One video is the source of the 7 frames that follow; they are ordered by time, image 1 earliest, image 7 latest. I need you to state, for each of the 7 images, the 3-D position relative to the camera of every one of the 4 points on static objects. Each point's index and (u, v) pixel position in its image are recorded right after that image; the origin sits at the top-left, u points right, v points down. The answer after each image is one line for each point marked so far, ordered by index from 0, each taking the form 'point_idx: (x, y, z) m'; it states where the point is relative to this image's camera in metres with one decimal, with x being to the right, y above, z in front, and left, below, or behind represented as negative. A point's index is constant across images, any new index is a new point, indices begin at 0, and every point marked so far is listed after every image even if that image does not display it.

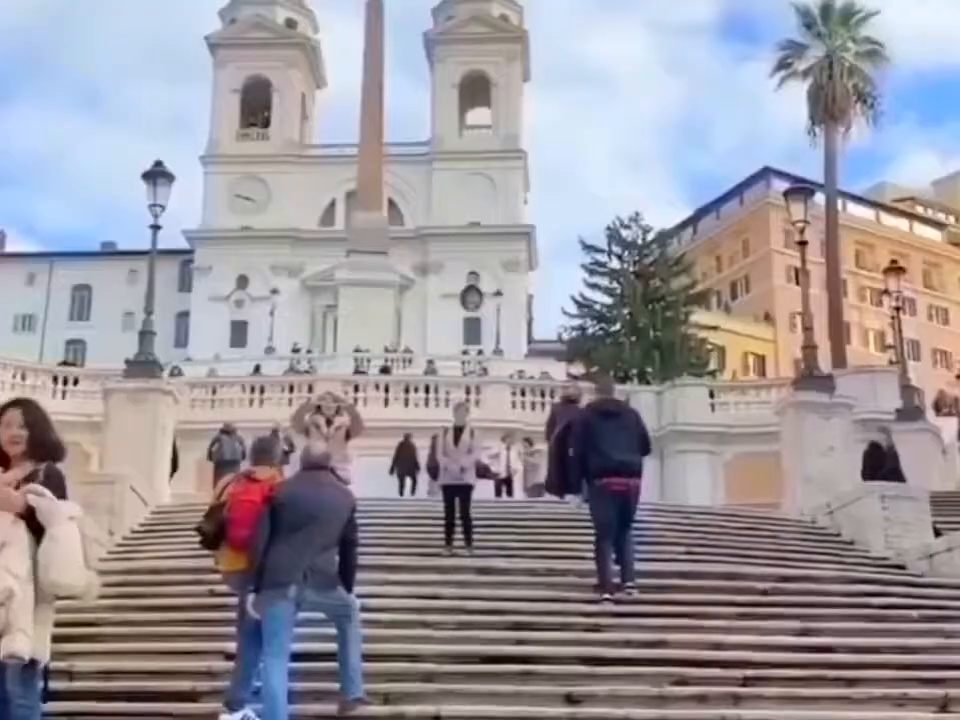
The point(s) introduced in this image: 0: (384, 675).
0: (-0.5, -1.8, +8.5) m
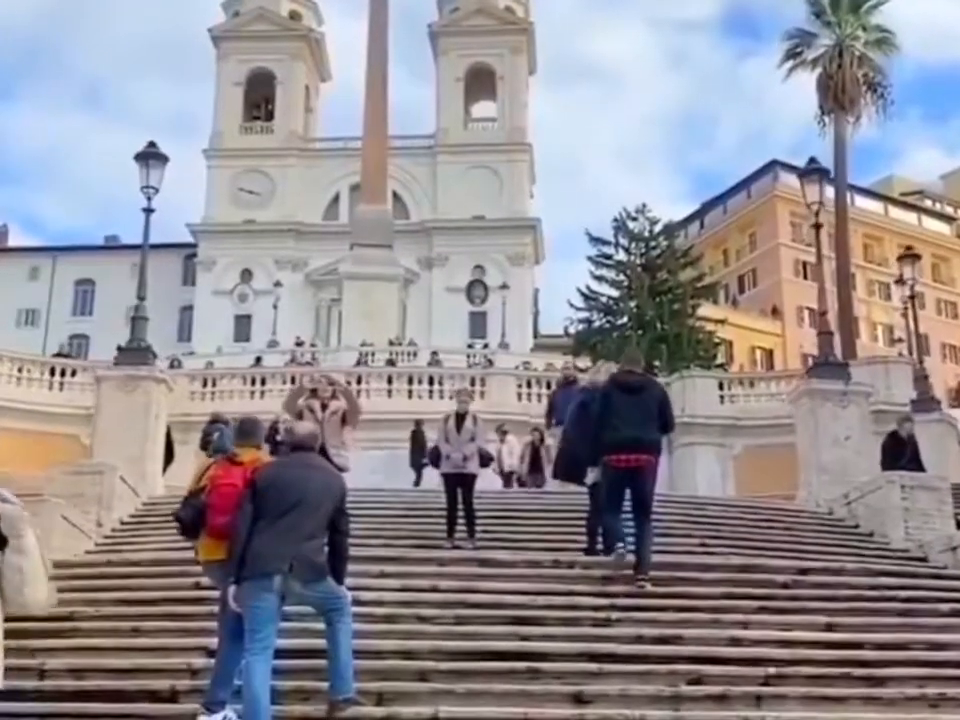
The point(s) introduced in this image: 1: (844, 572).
0: (-0.5, -1.6, +7.9) m
1: (+2.7, -1.5, +11.2) m
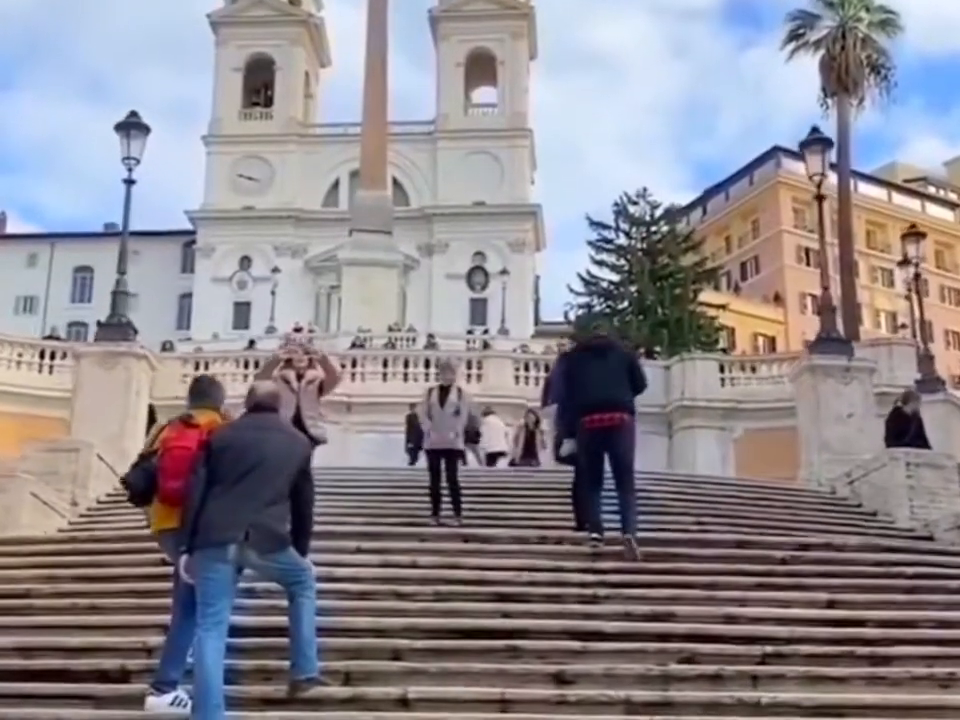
0: (-0.6, -1.4, +7.4) m
1: (+2.6, -1.3, +10.7) m
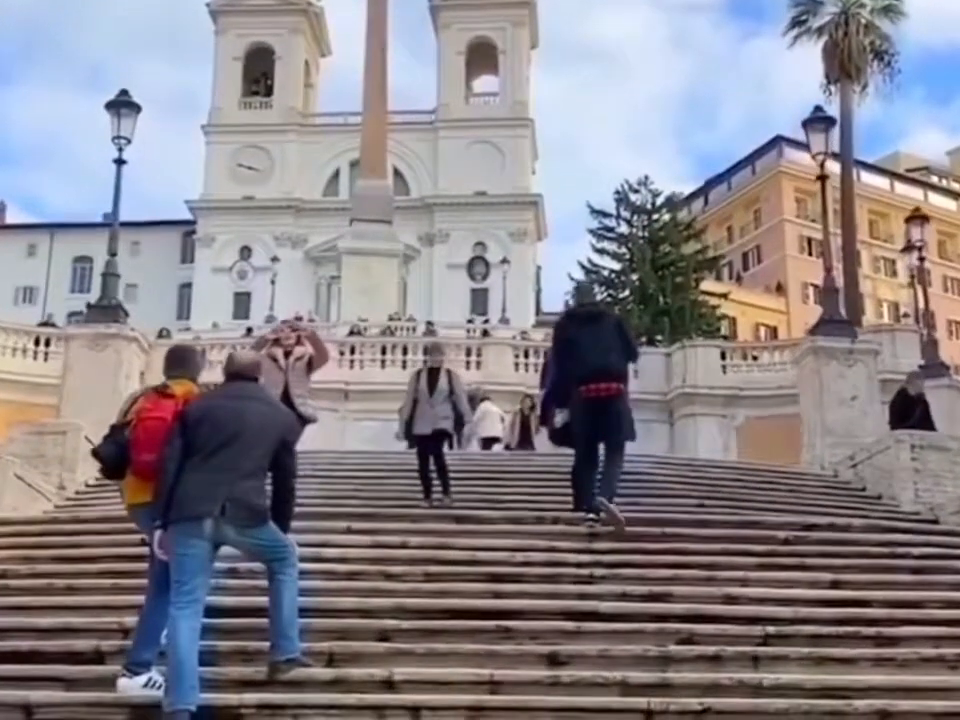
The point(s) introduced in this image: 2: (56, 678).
0: (-0.7, -1.3, +7.1) m
1: (+2.5, -1.1, +10.4) m
2: (-1.8, -1.3, +6.5) m
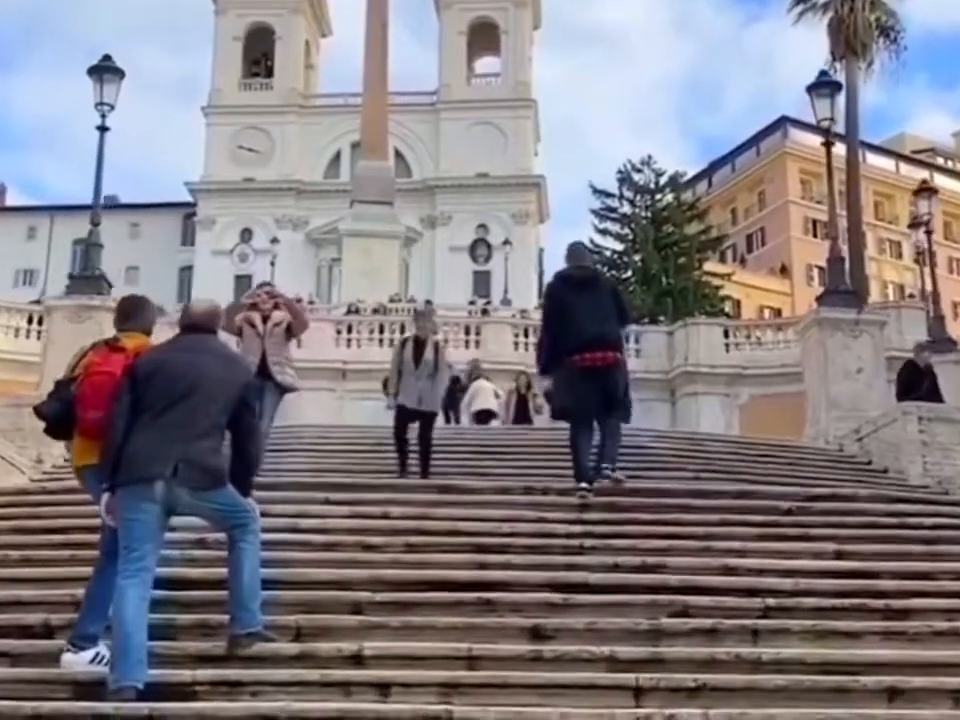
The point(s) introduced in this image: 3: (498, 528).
0: (-0.8, -1.1, +6.6) m
1: (+2.4, -0.9, +9.9) m
2: (-1.9, -1.1, +6.0) m
3: (+0.1, -0.9, +8.3) m
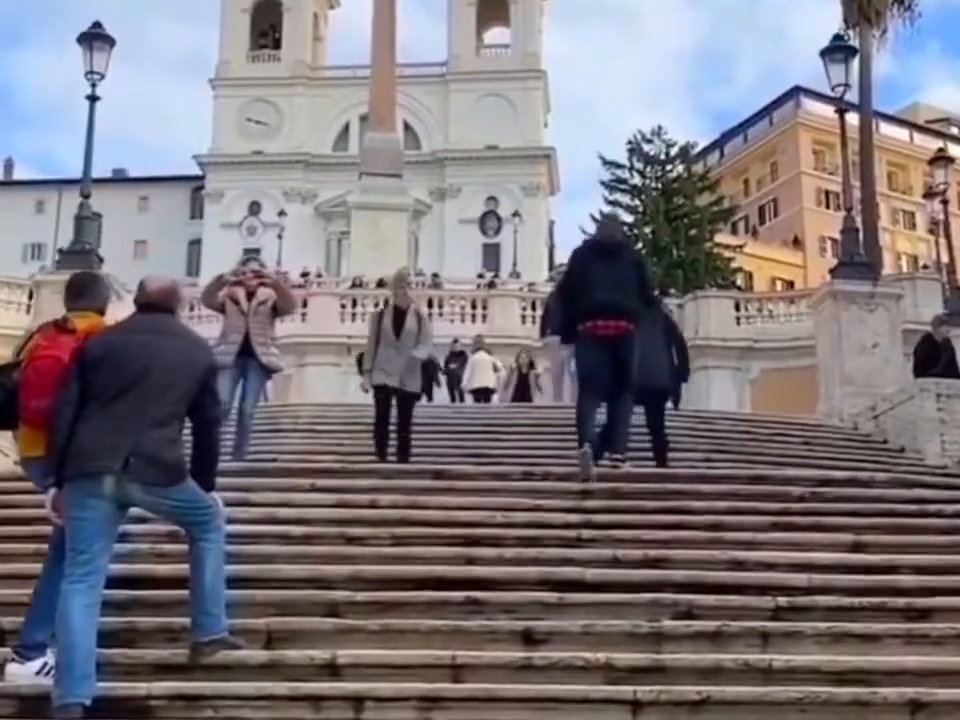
0: (-0.8, -1.0, +6.2) m
1: (+2.4, -0.8, +9.4) m
2: (-1.9, -1.1, +5.5) m
3: (+0.1, -0.8, +7.8) m
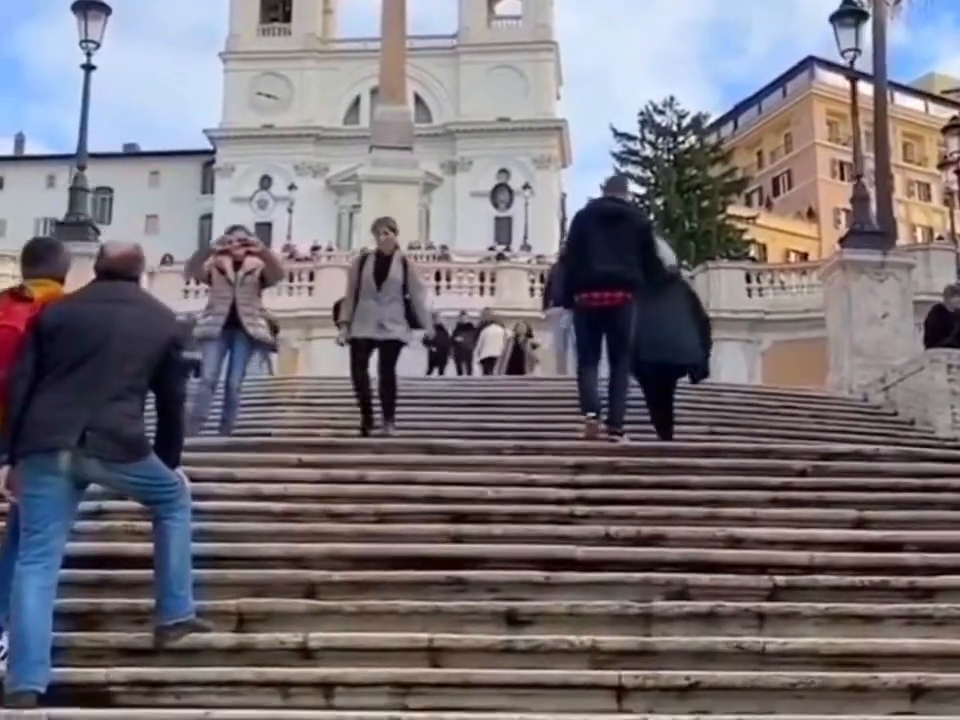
0: (-0.9, -0.9, +5.9) m
1: (+2.4, -0.6, +9.1) m
2: (-2.0, -1.0, +5.3) m
3: (0.0, -0.7, +7.5) m
